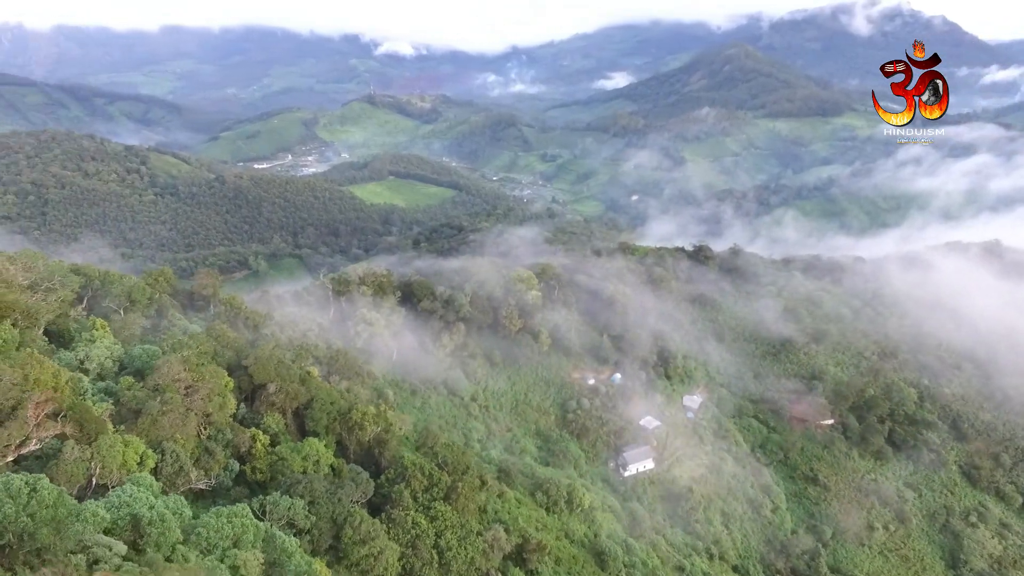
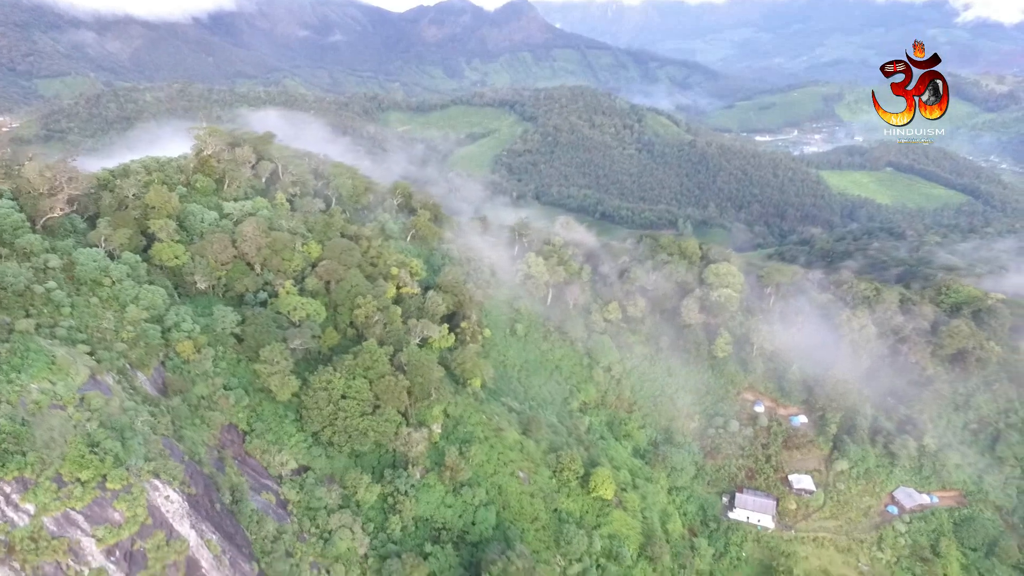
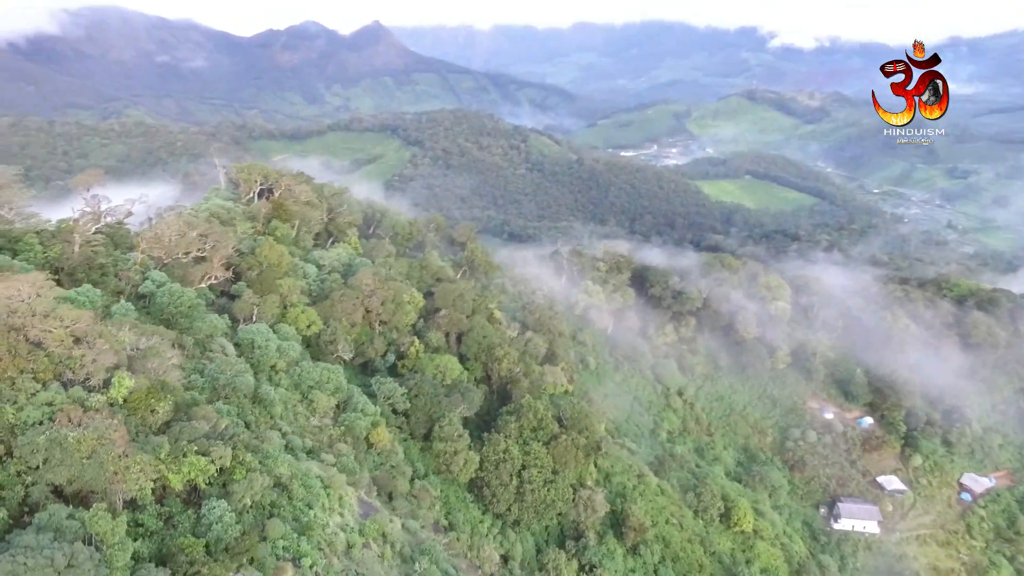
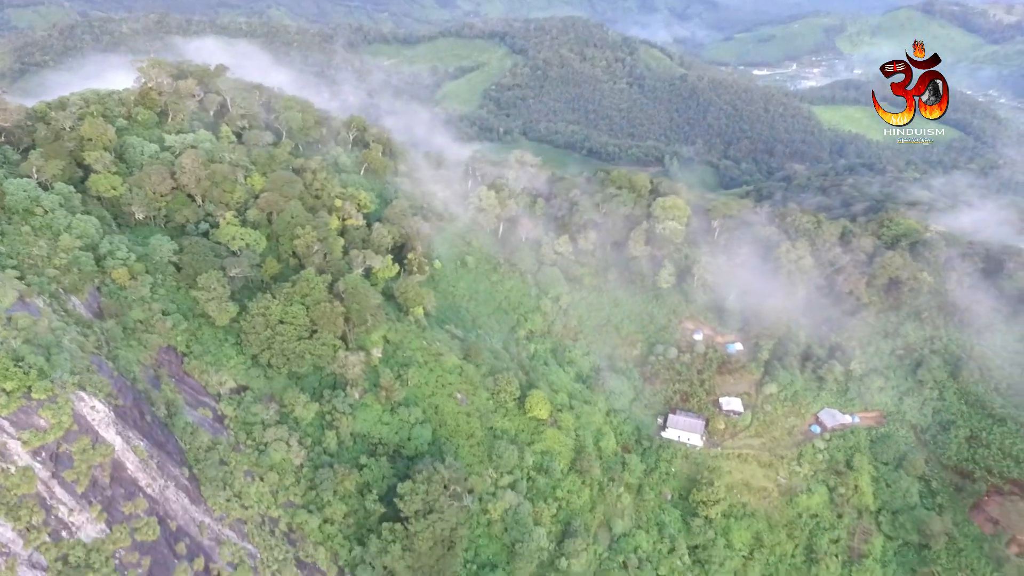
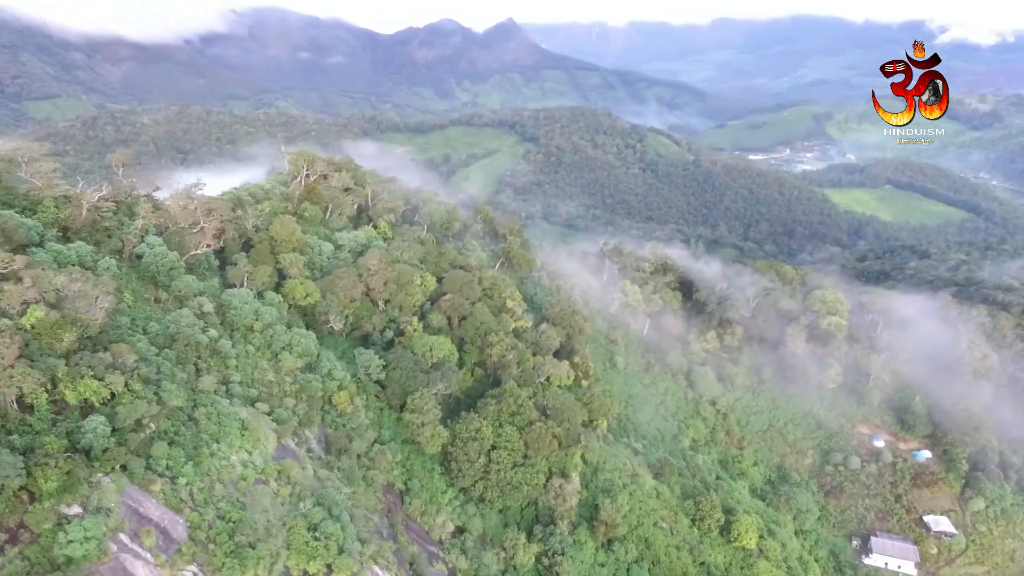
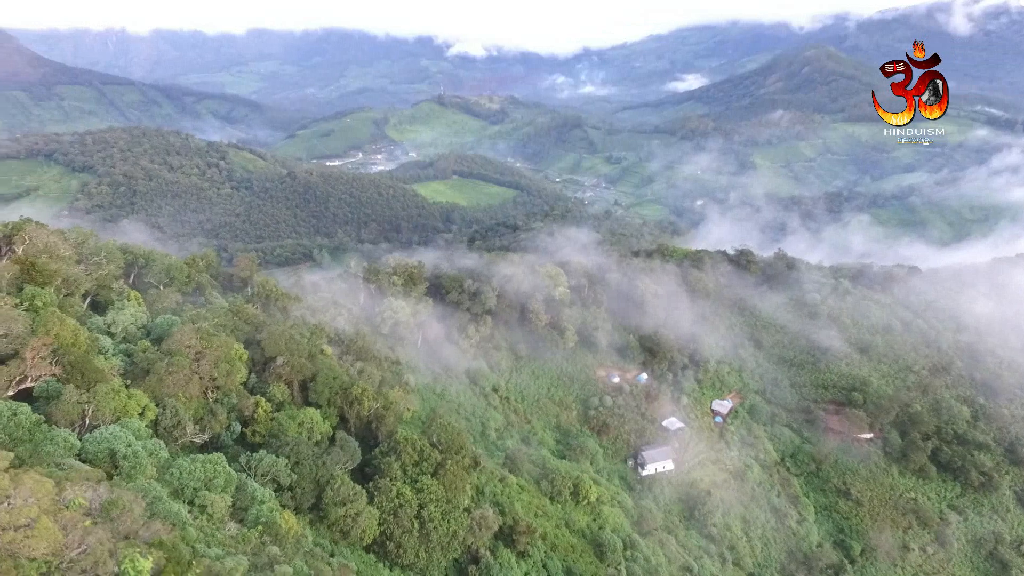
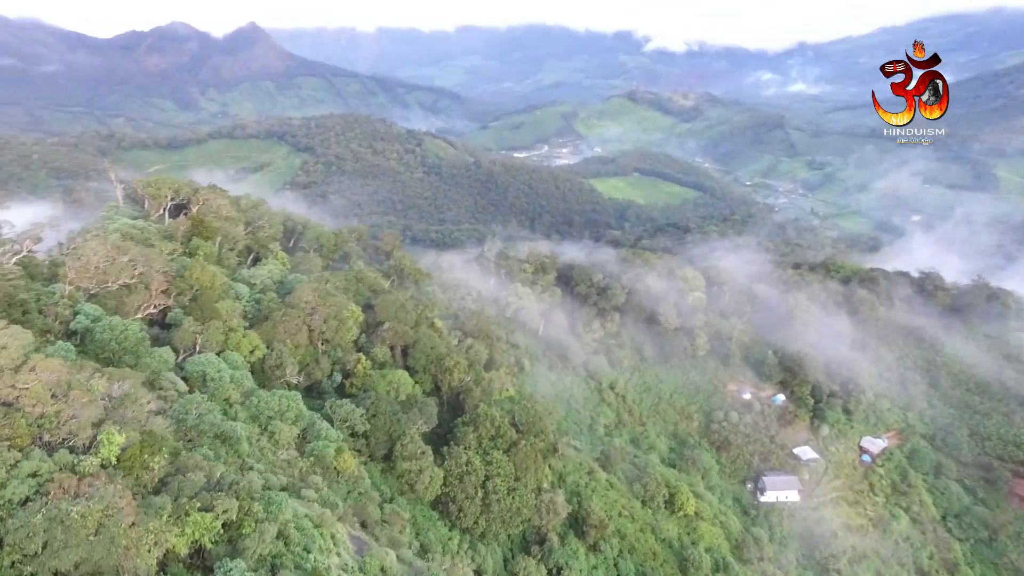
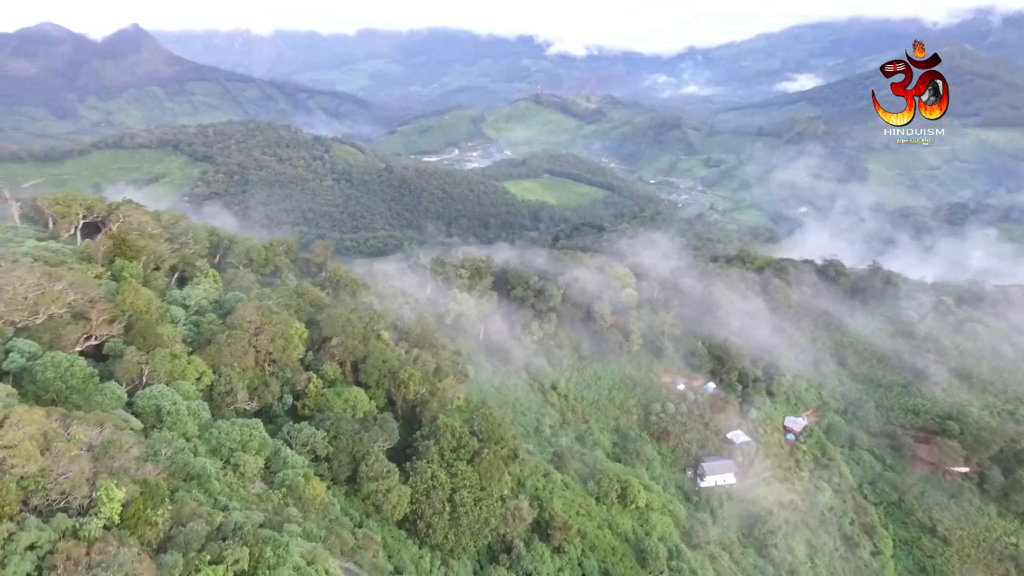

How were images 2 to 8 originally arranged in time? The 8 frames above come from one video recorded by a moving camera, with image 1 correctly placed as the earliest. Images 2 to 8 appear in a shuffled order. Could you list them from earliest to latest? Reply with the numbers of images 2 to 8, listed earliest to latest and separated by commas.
6, 8, 7, 3, 5, 2, 4
